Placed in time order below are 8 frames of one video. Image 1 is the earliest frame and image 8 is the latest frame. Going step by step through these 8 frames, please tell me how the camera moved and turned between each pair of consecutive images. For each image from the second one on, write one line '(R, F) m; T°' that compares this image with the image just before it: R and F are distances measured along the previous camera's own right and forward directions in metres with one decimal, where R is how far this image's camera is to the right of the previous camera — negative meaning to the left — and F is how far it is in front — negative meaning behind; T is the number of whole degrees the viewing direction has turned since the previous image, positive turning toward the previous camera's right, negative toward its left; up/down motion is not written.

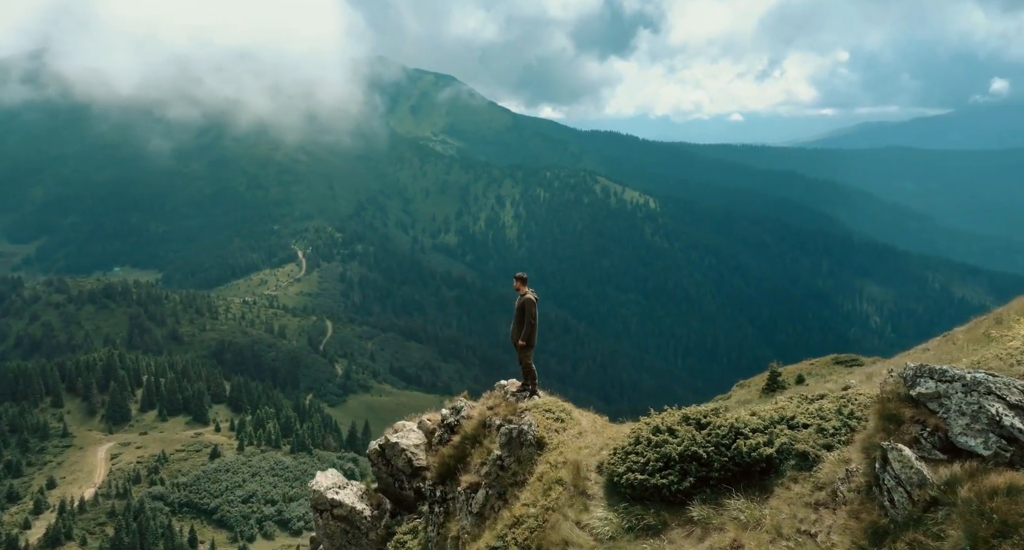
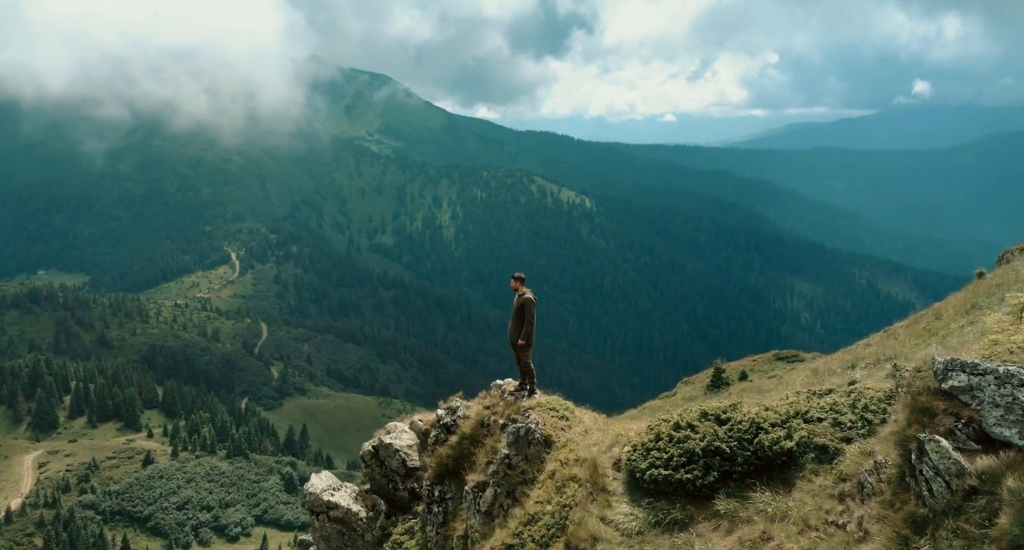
(-1.9, -0.2) m; +3°
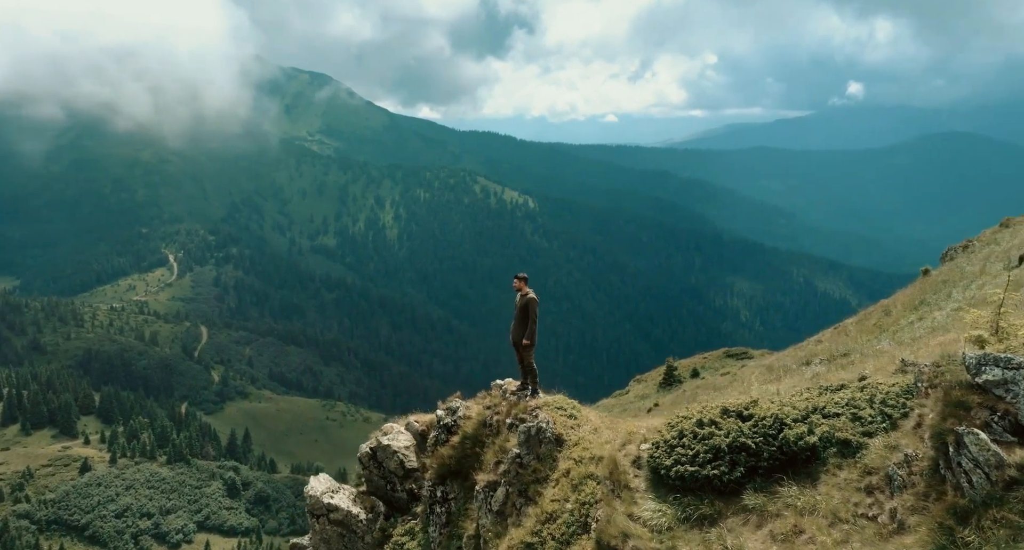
(-1.8, -0.1) m; +2°
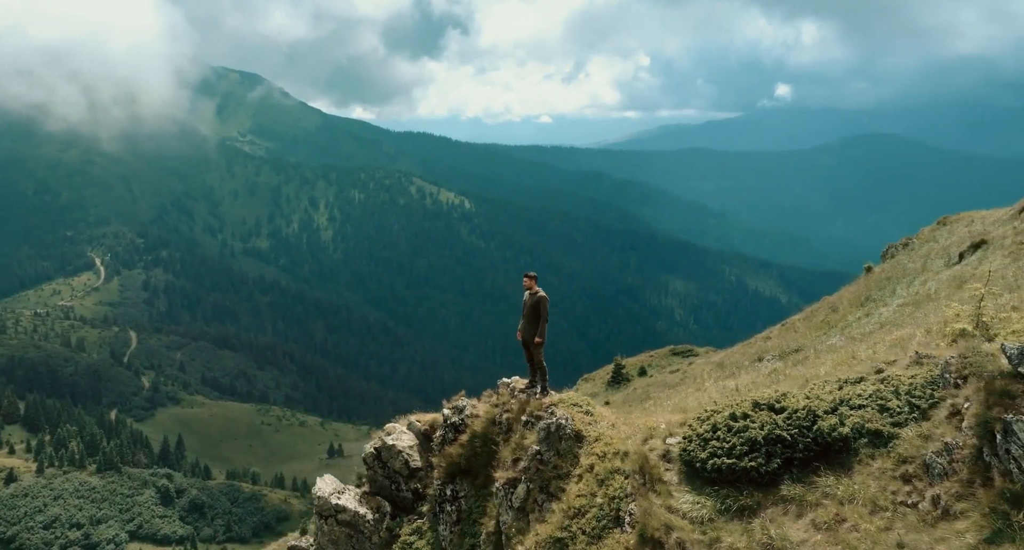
(-2.2, -0.1) m; +3°
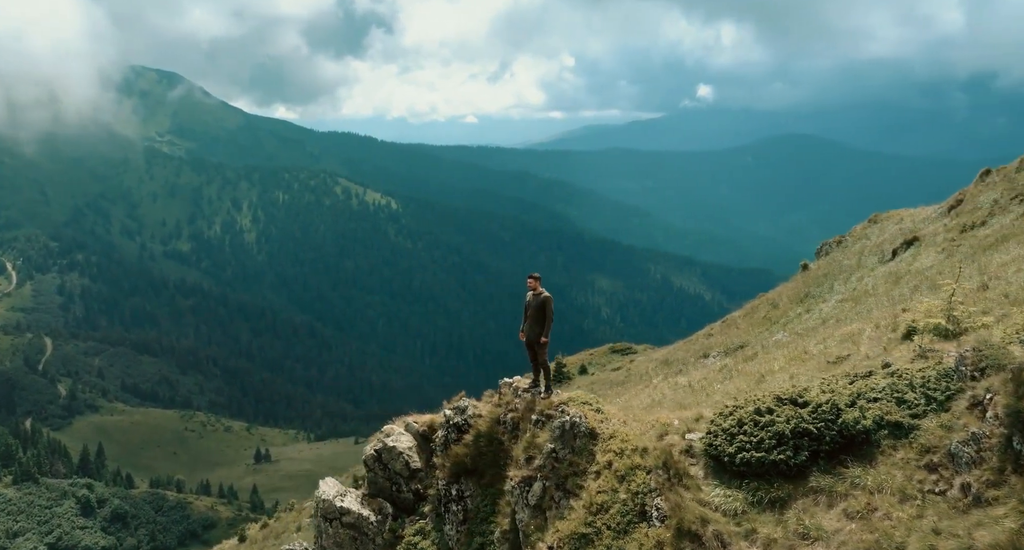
(-2.3, -0.3) m; +3°
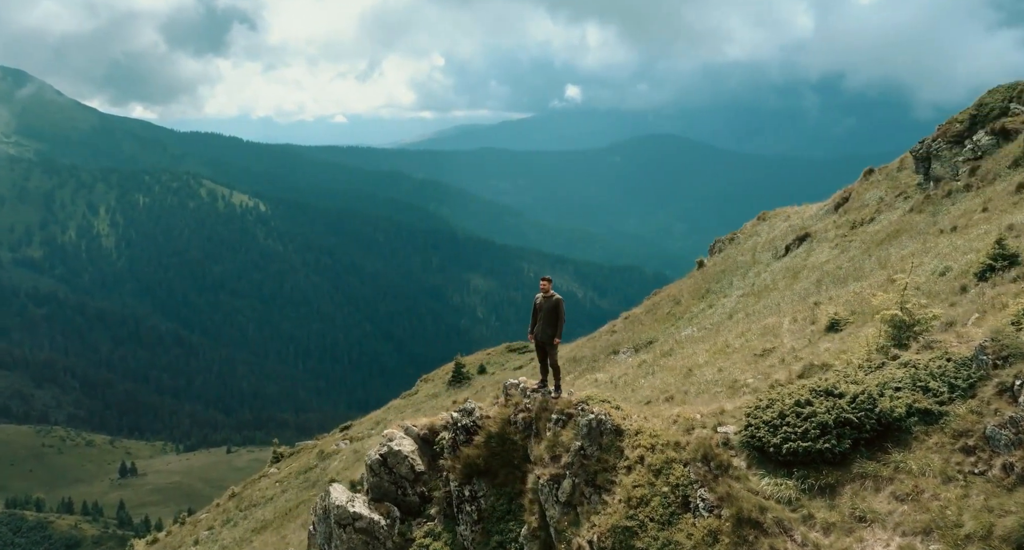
(-4.1, -0.5) m; +5°
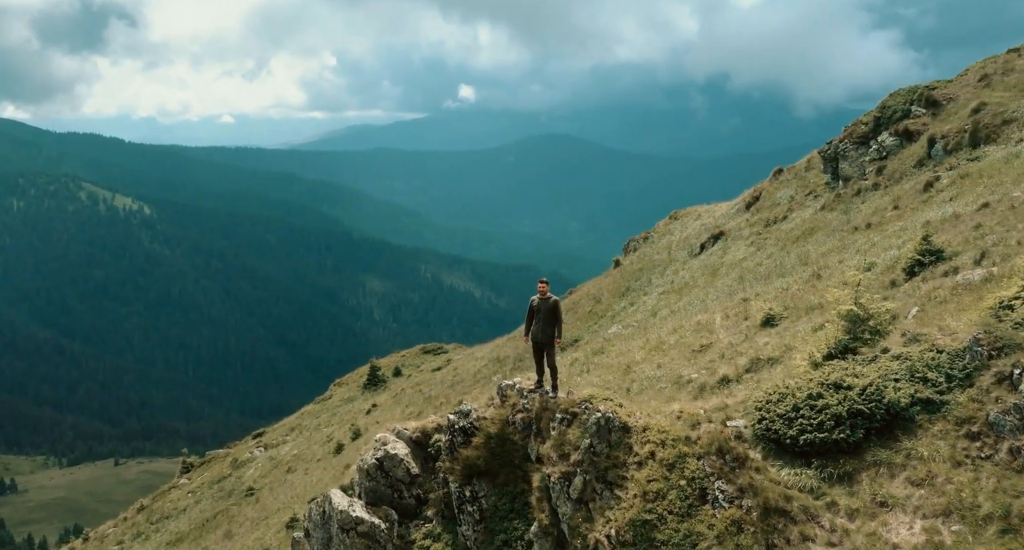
(-3.1, -0.5) m; +4°
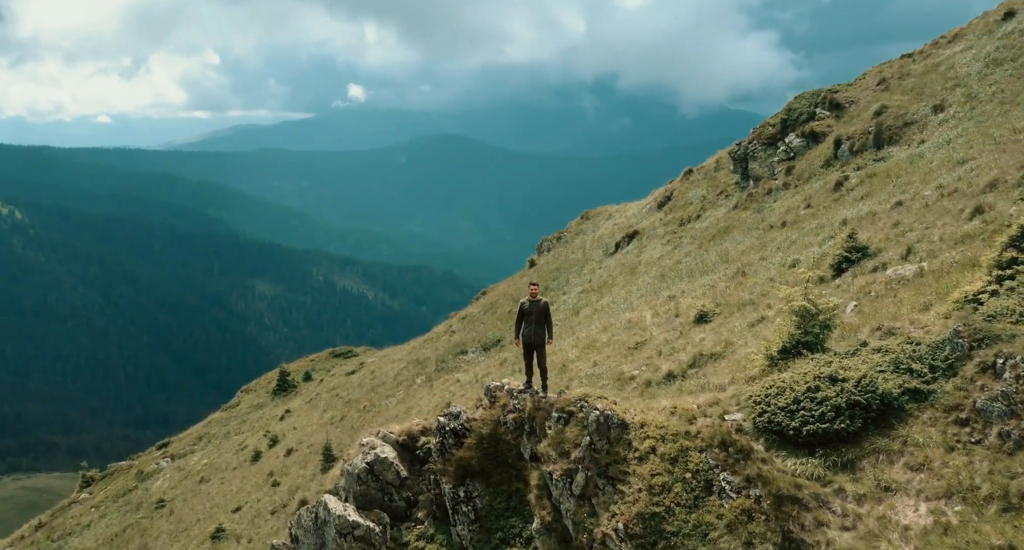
(-3.0, -0.6) m; +5°
